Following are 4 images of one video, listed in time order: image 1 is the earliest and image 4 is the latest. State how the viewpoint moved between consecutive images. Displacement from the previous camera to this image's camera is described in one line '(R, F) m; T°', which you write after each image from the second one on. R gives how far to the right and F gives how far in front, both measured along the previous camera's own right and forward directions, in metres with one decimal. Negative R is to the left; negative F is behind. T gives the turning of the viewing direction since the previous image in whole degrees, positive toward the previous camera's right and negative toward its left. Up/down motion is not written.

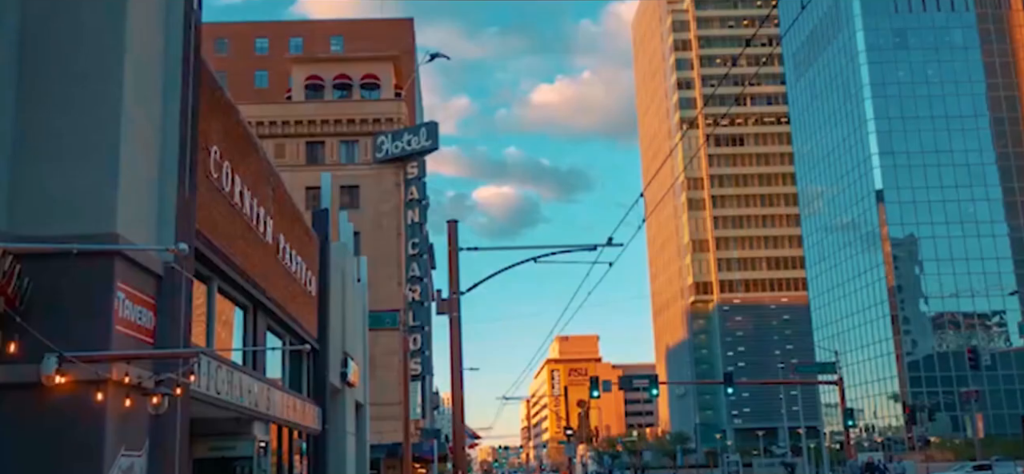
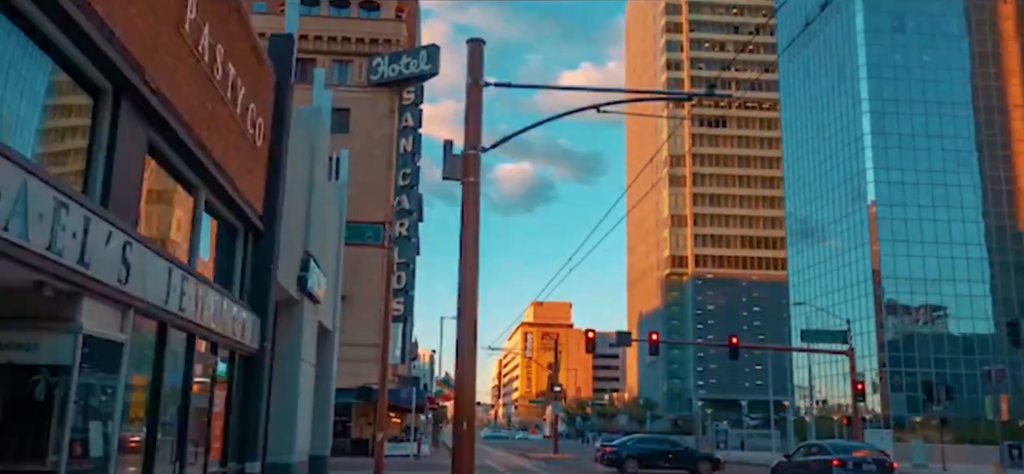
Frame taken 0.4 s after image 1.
(+5.1, -3.1) m; -9°
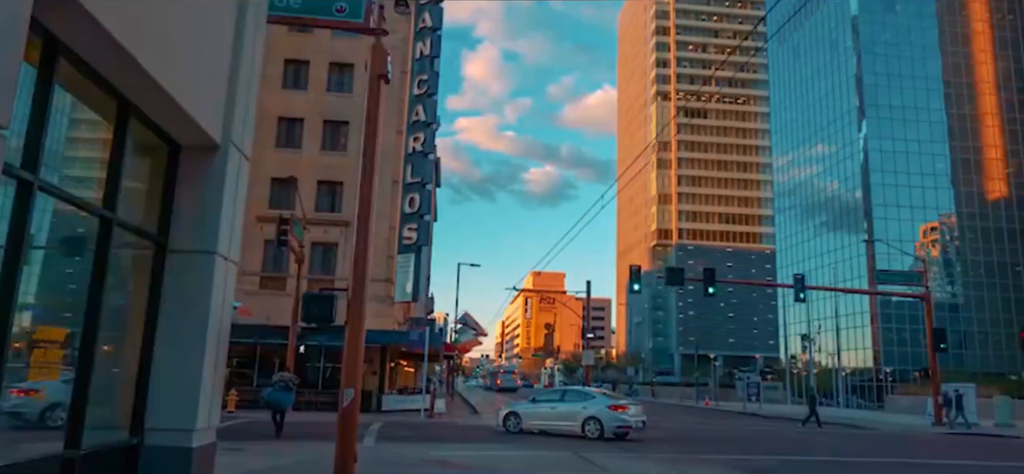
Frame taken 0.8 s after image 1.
(+0.9, -3.6) m; -2°
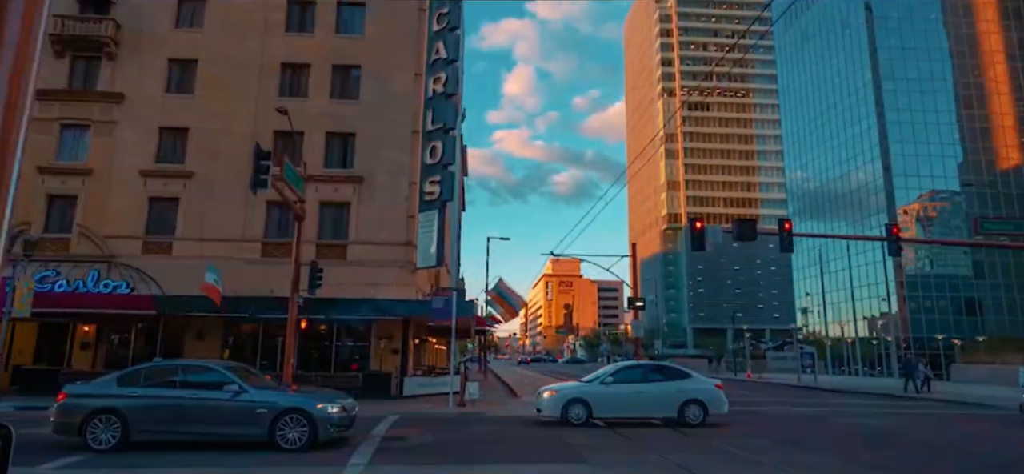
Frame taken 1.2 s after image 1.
(-0.1, -0.2) m; -1°
